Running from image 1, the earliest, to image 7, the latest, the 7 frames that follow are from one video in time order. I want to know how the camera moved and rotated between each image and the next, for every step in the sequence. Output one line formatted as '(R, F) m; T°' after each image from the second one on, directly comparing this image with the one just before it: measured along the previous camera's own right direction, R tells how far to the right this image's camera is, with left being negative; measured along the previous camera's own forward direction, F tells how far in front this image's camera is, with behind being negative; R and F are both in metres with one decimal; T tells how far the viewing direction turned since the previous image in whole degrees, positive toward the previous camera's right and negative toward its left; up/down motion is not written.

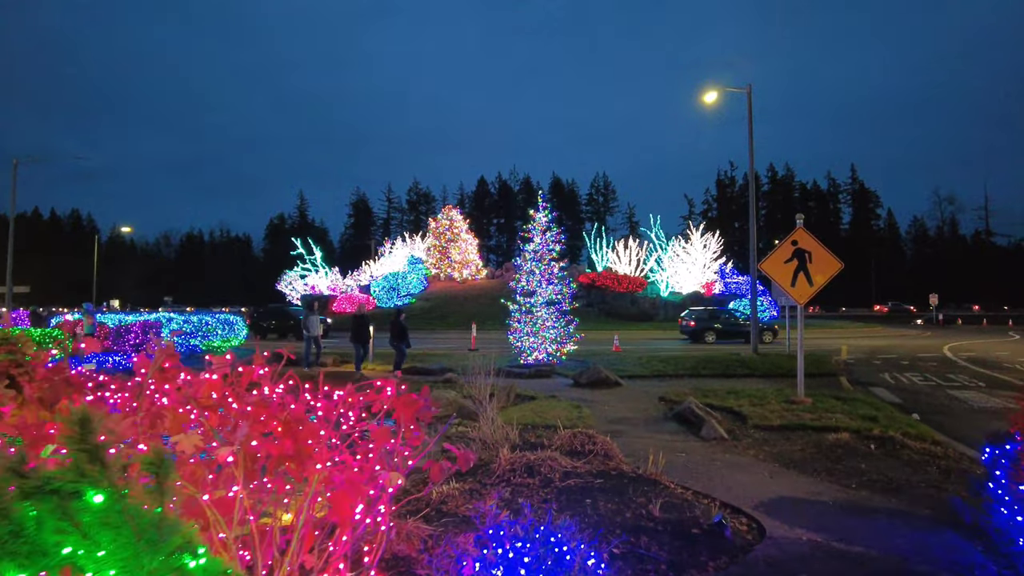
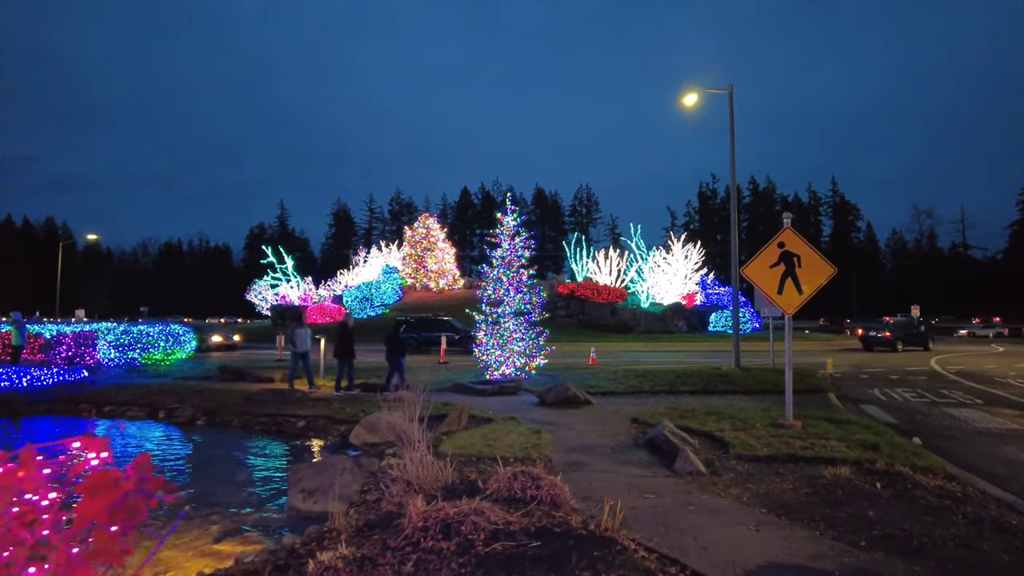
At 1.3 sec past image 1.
(+0.5, +1.3) m; +1°
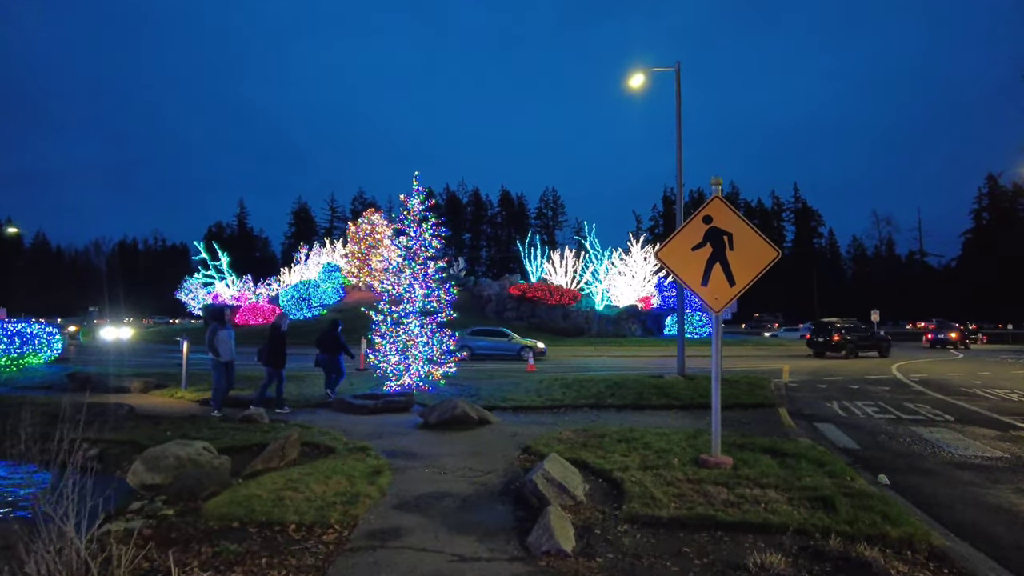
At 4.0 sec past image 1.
(+1.5, +2.5) m; +3°
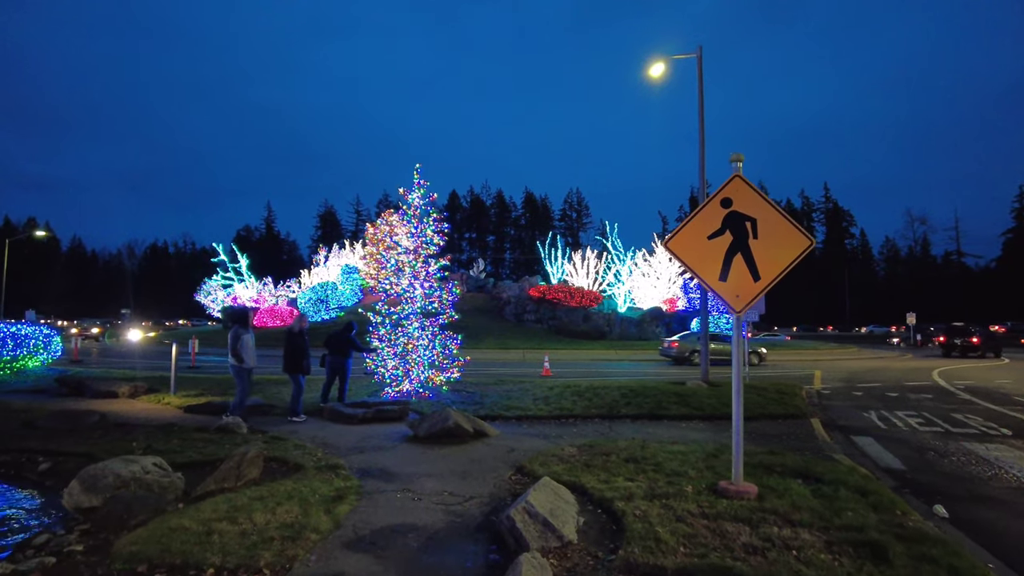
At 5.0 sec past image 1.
(+0.4, +1.0) m; -2°
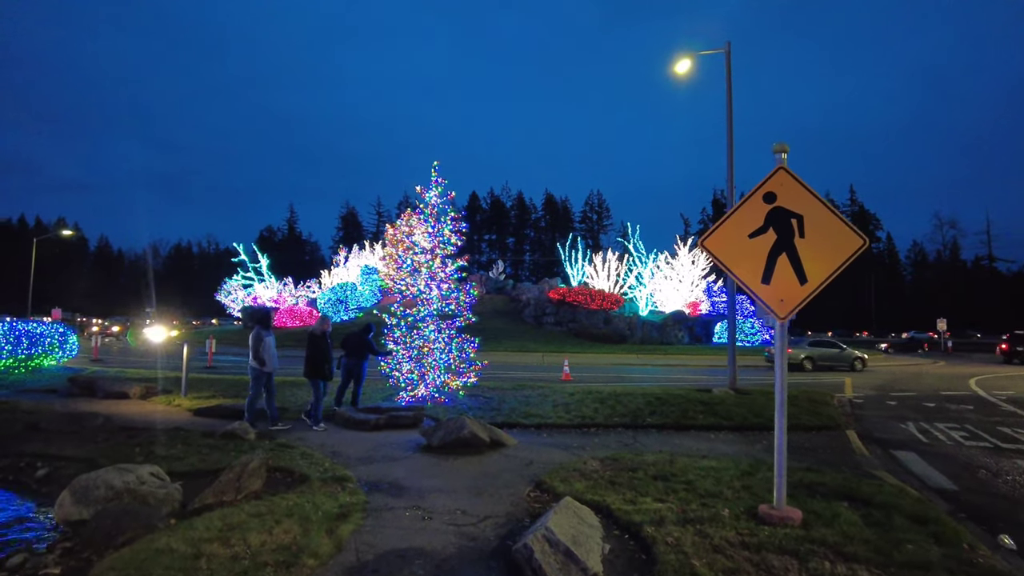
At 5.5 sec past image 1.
(0.0, +0.5) m; -2°
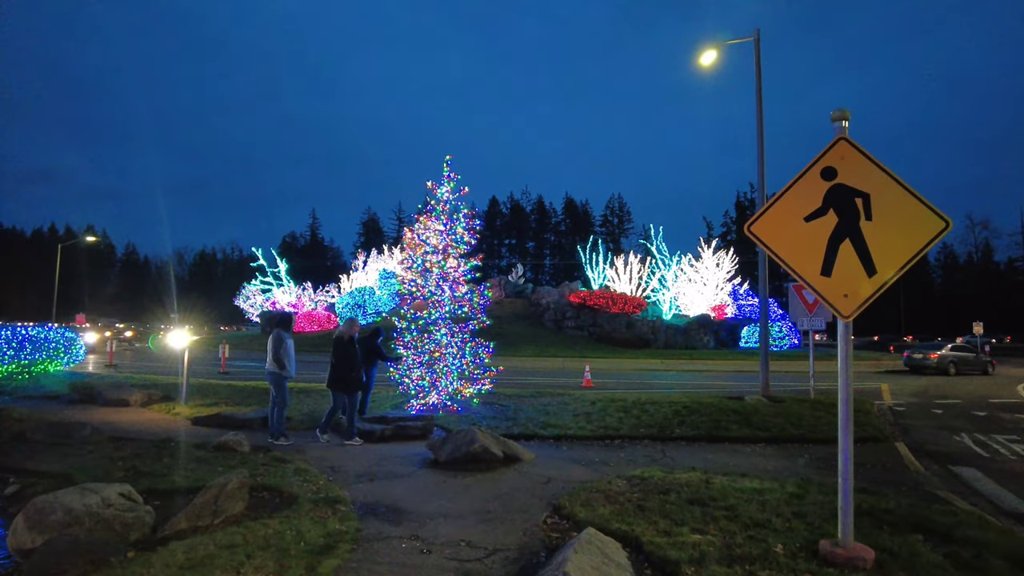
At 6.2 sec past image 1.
(+0.1, +0.8) m; -2°
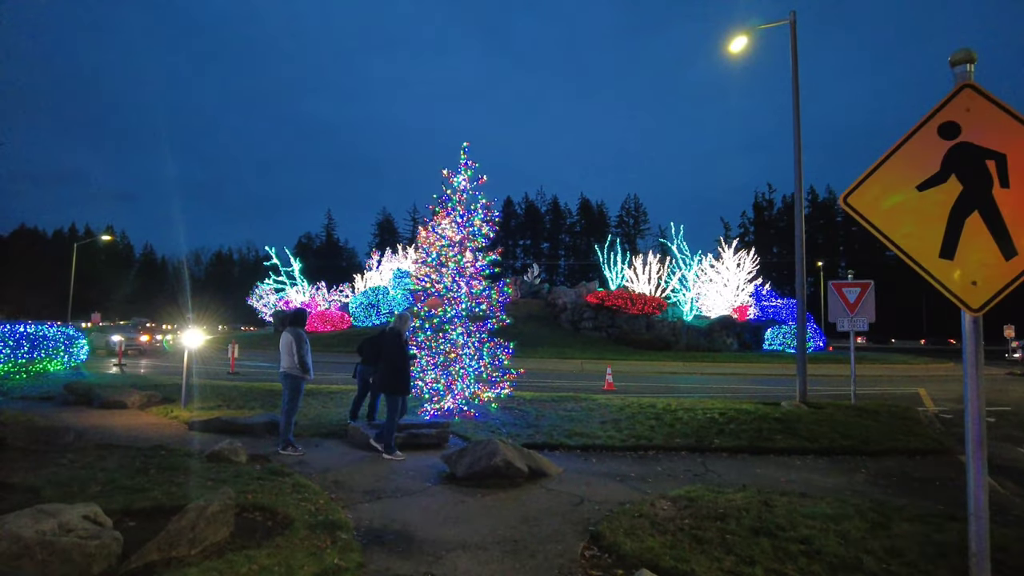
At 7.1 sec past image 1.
(-0.1, +0.9) m; -1°
